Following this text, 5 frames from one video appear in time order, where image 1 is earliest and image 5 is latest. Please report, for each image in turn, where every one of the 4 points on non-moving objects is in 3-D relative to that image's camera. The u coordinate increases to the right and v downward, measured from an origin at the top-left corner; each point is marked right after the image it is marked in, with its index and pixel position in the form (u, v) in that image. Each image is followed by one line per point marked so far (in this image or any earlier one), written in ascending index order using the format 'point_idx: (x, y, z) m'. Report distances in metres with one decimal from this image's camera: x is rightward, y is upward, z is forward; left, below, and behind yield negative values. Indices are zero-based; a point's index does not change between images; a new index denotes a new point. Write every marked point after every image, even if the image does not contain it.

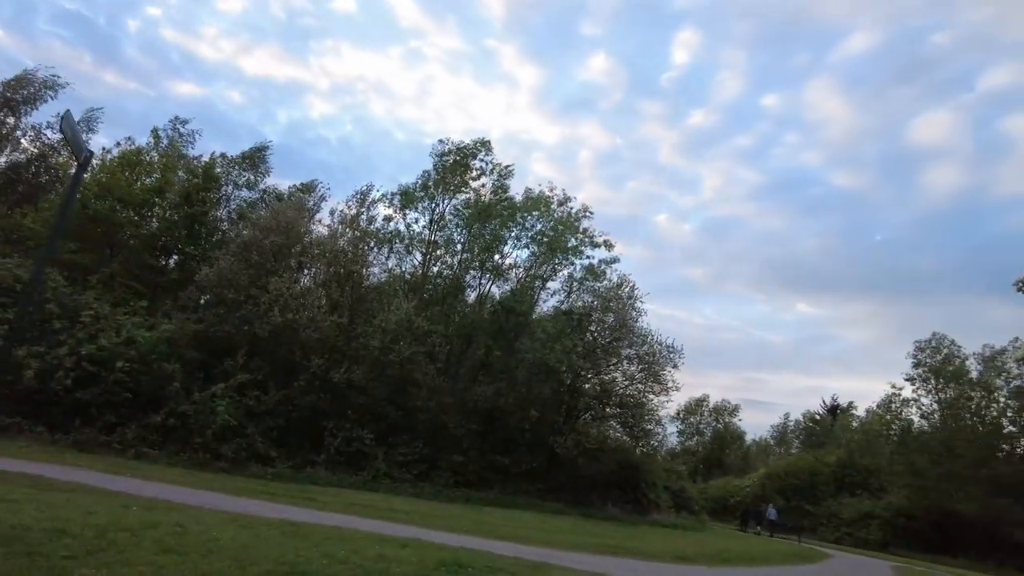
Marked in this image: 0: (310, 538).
0: (-3.5, -4.4, +11.1) m
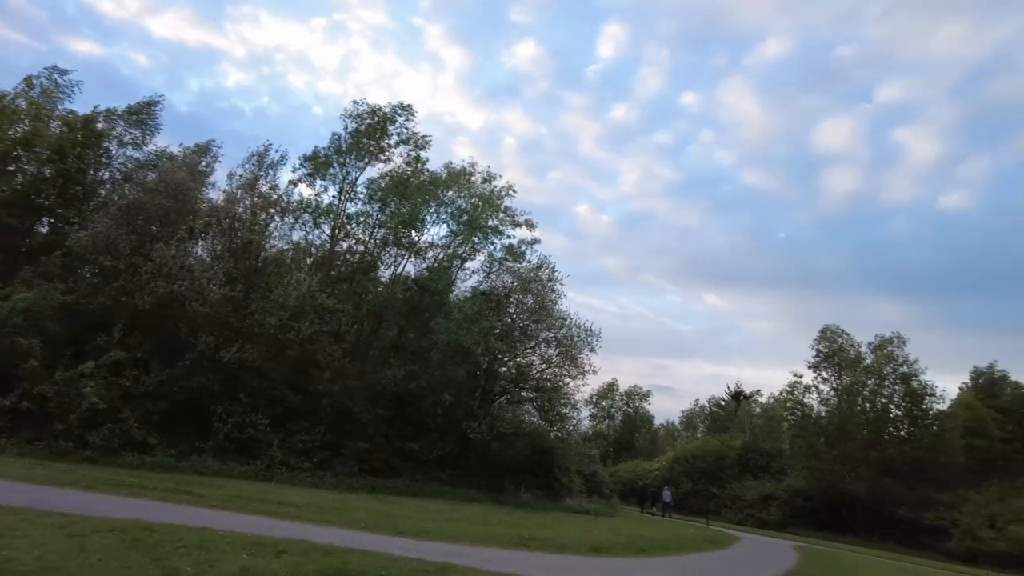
0: (-5.0, -3.7, +9.1) m
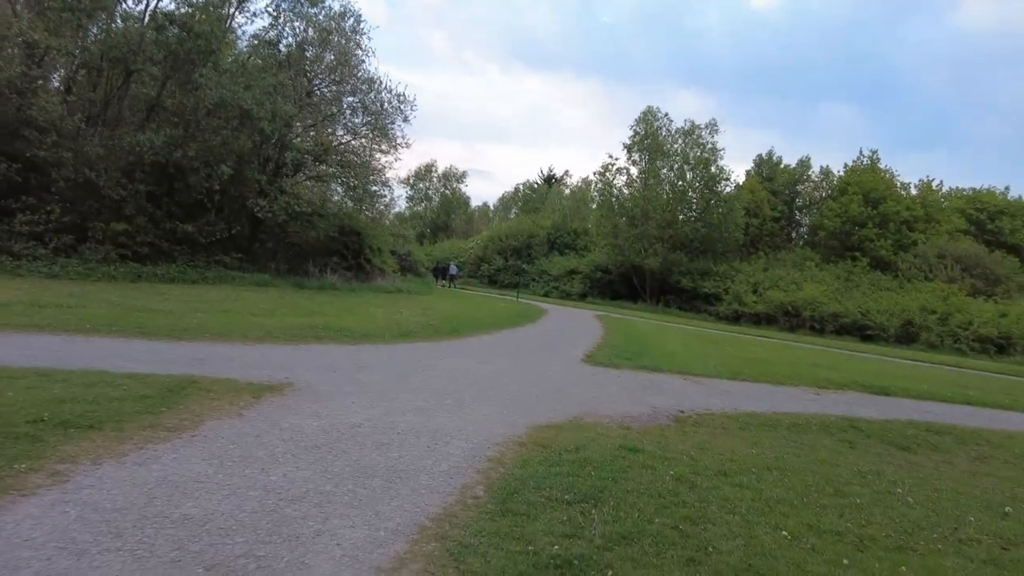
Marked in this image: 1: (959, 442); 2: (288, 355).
0: (-7.3, -0.9, +4.7) m
1: (+7.8, -2.7, +11.3) m
2: (-4.3, -1.3, +12.3) m
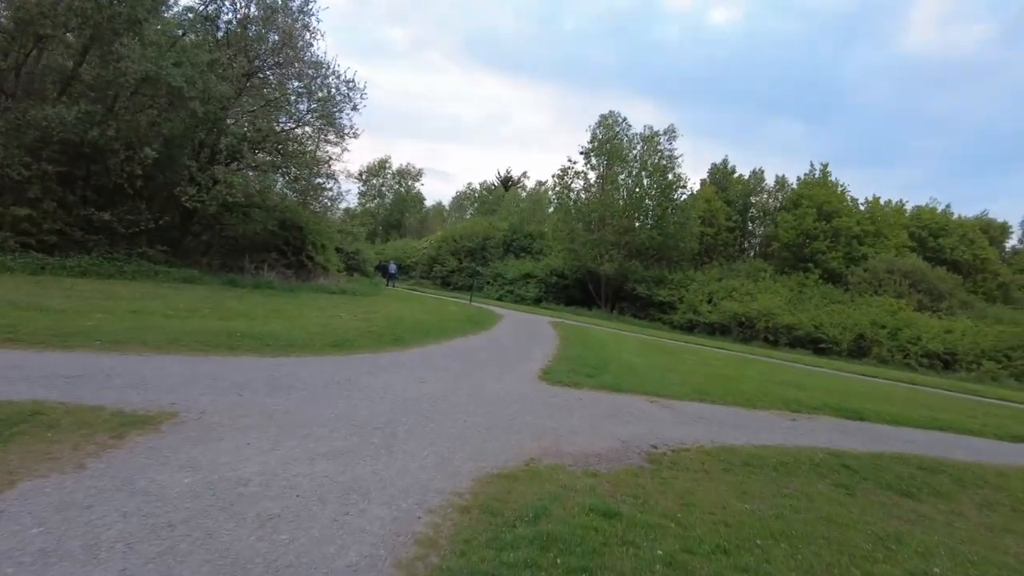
0: (-7.6, -0.9, +2.5) m
1: (+7.0, -3.1, +10.1) m
2: (-5.1, -1.3, +10.2) m
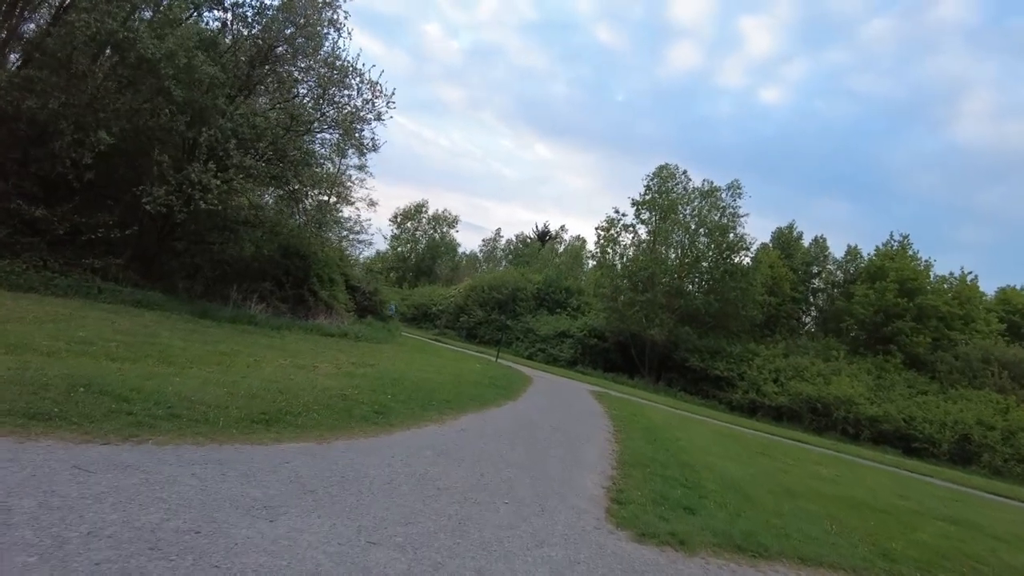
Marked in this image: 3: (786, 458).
0: (-7.4, 0.0, -3.5) m
1: (+7.3, -3.9, +3.2) m
2: (-4.6, -1.3, +4.1) m
3: (+8.3, -5.1, +19.3) m
